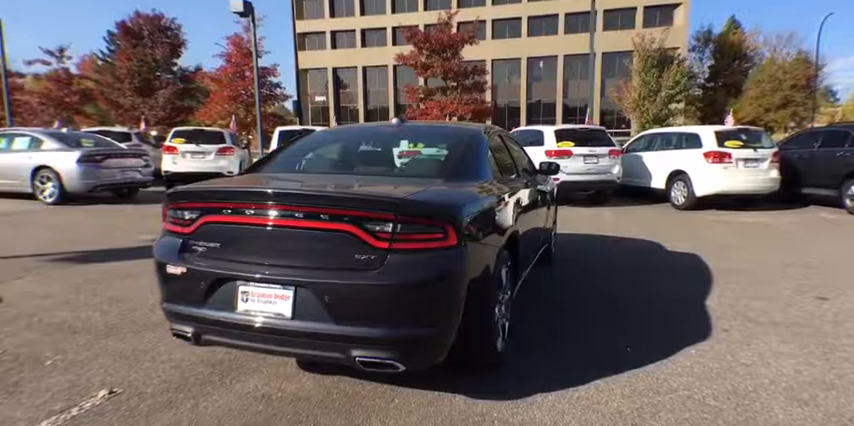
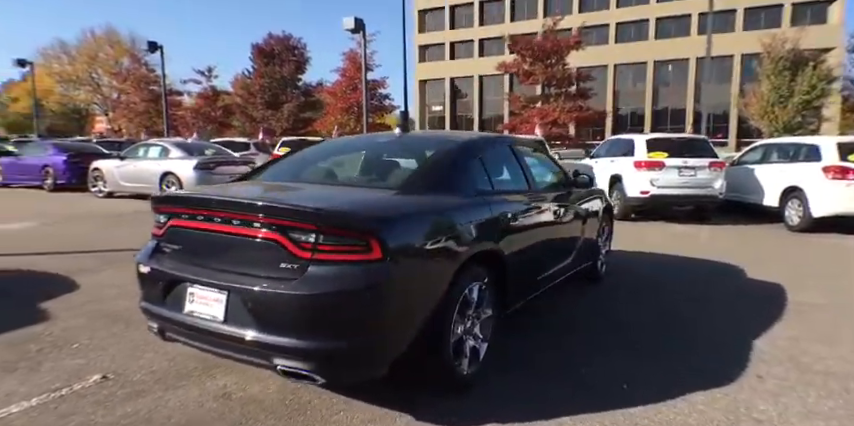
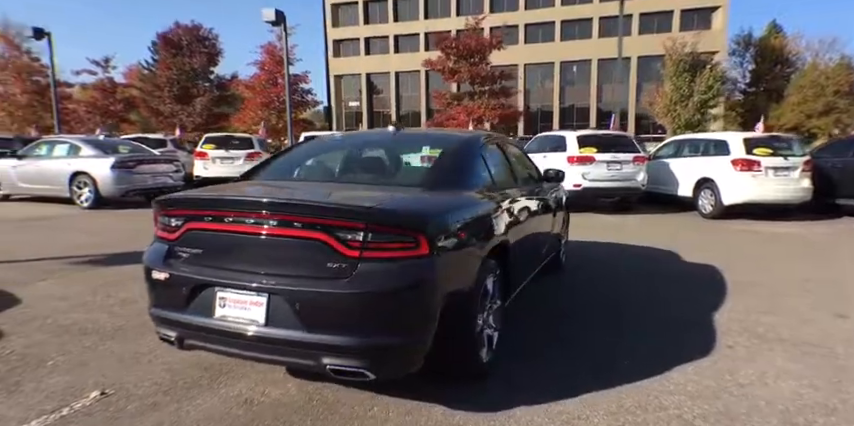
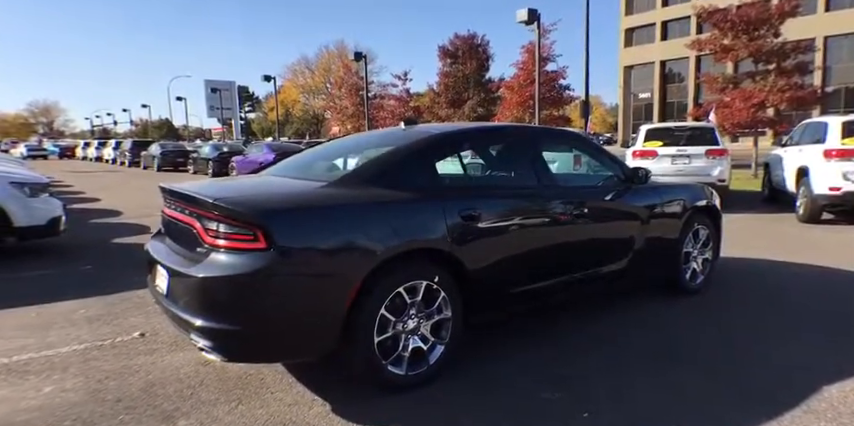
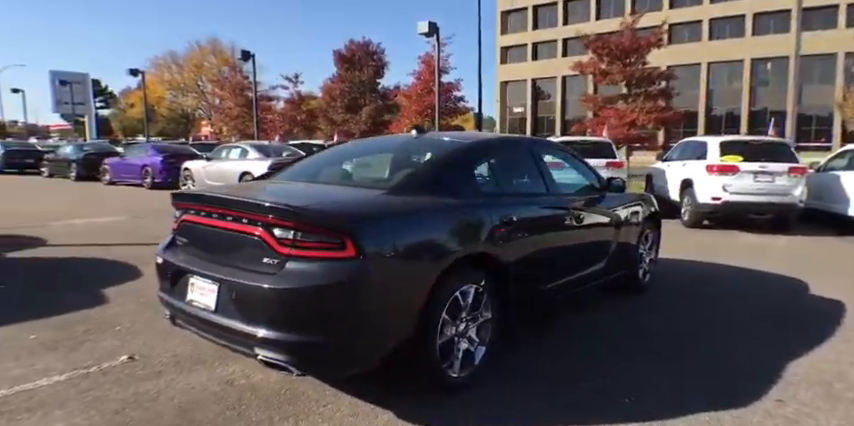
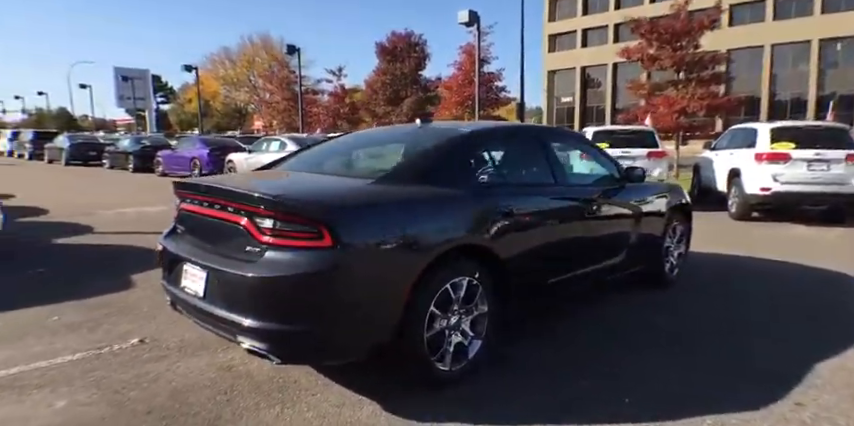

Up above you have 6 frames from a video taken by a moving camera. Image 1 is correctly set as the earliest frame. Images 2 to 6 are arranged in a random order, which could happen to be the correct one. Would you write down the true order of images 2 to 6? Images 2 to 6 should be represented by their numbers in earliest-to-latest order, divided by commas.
3, 2, 5, 6, 4
